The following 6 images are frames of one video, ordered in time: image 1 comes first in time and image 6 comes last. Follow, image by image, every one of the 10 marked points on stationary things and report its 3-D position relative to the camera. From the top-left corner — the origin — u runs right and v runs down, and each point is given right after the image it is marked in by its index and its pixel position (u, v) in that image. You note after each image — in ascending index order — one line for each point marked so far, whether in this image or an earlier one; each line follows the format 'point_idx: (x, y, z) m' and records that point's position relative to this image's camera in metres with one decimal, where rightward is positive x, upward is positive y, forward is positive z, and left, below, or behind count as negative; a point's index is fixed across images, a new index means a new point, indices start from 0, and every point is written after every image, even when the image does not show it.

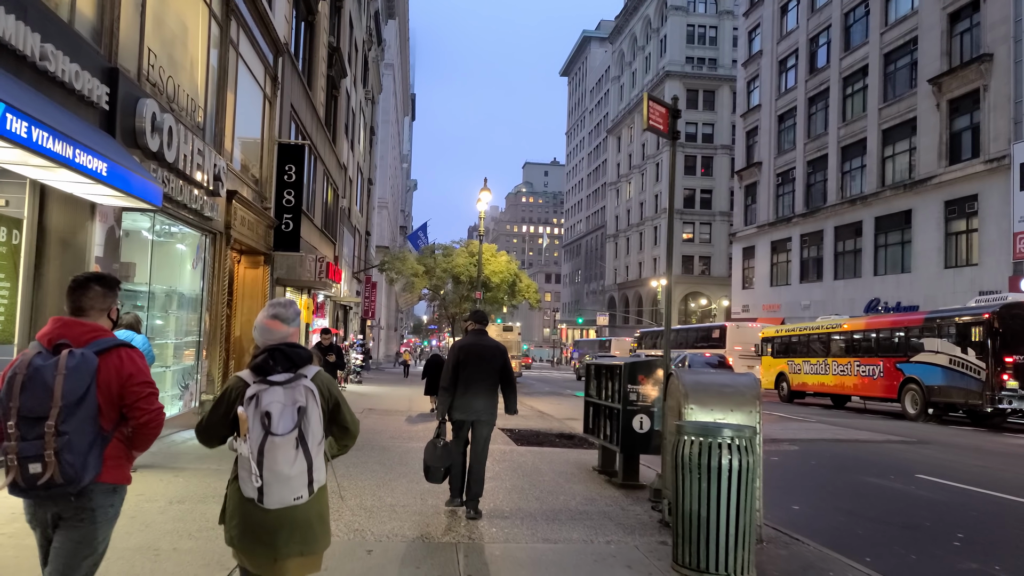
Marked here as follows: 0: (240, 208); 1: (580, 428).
0: (-5.0, +1.5, +12.7) m
1: (+1.5, -3.1, +15.2) m
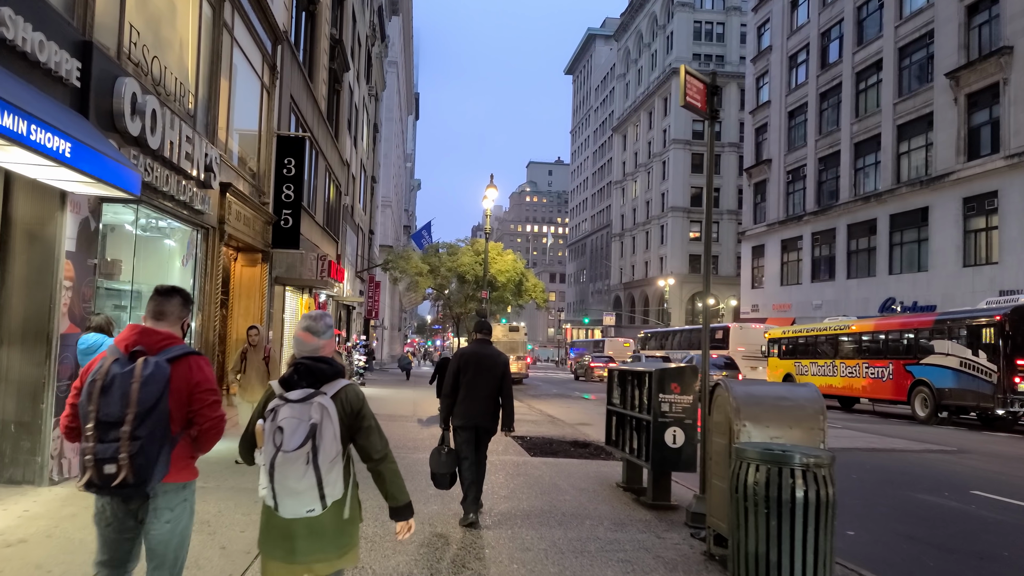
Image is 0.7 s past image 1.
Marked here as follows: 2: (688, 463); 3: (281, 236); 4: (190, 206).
0: (-4.8, +1.5, +11.9) m
1: (+1.7, -3.1, +14.4) m
2: (+1.7, -1.7, +6.8) m
3: (-5.2, +1.2, +15.5) m
4: (-4.5, +1.1, +9.5) m
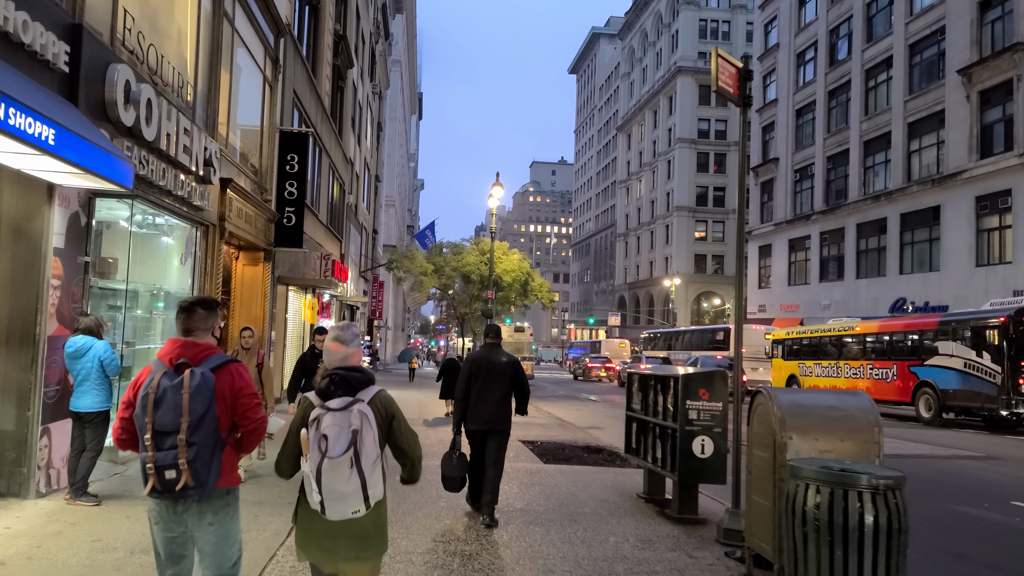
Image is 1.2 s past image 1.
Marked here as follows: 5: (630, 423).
0: (-4.6, +1.5, +11.5) m
1: (+1.9, -3.1, +14.0) m
2: (+1.9, -1.7, +6.3) m
3: (-5.0, +1.2, +15.1) m
4: (-4.3, +1.1, +9.1) m
5: (+1.3, -1.5, +7.8) m
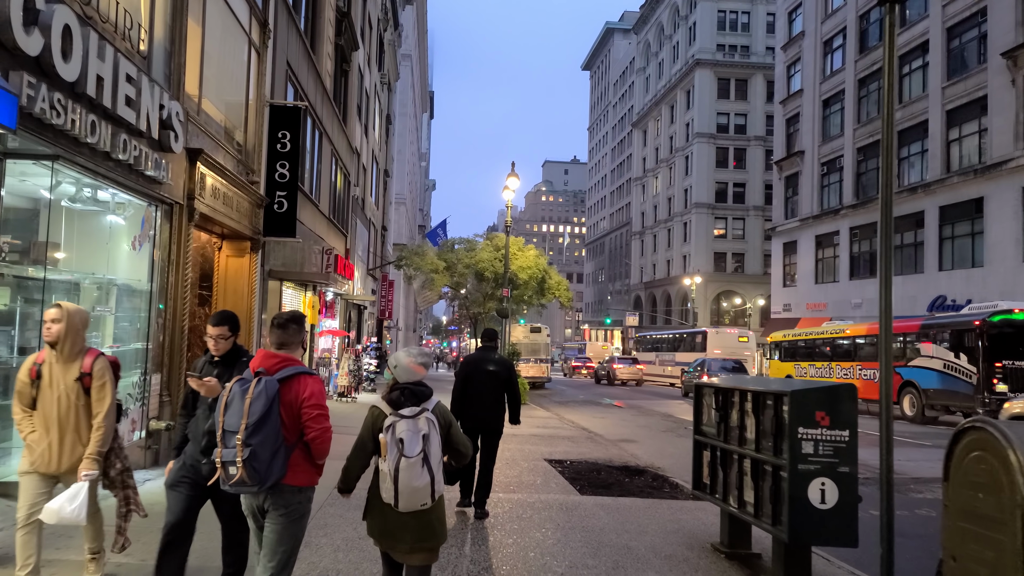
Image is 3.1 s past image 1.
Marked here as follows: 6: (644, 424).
0: (-4.3, +1.6, +9.8) m
1: (+2.3, -2.9, +12.1) m
2: (+2.1, -1.6, +4.5) m
3: (-4.6, +1.3, +13.4) m
4: (-4.0, +1.2, +7.4) m
5: (+1.6, -1.4, +5.9) m
6: (+3.2, -3.4, +17.2) m
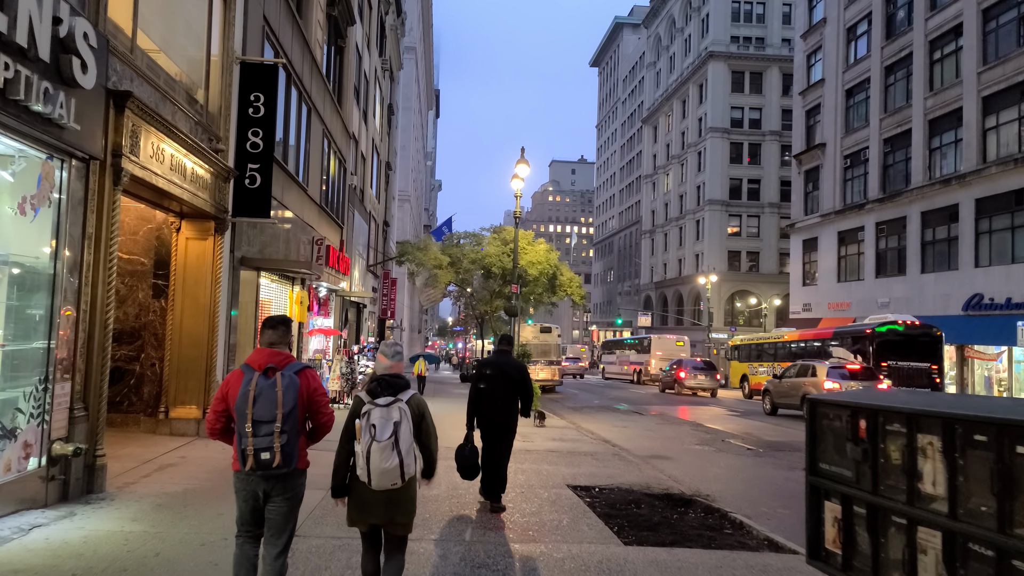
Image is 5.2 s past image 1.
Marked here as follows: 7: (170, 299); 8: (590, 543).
0: (-4.1, +1.8, +7.8) m
1: (+2.5, -2.8, +10.1) m
2: (+2.3, -1.4, +2.4) m
3: (-4.4, +1.5, +11.4) m
4: (-3.8, +1.4, +5.4) m
5: (+1.8, -1.2, +3.9) m
6: (+3.5, -3.2, +15.1) m
7: (-5.2, -0.2, +10.5) m
8: (+0.7, -2.2, +6.0) m
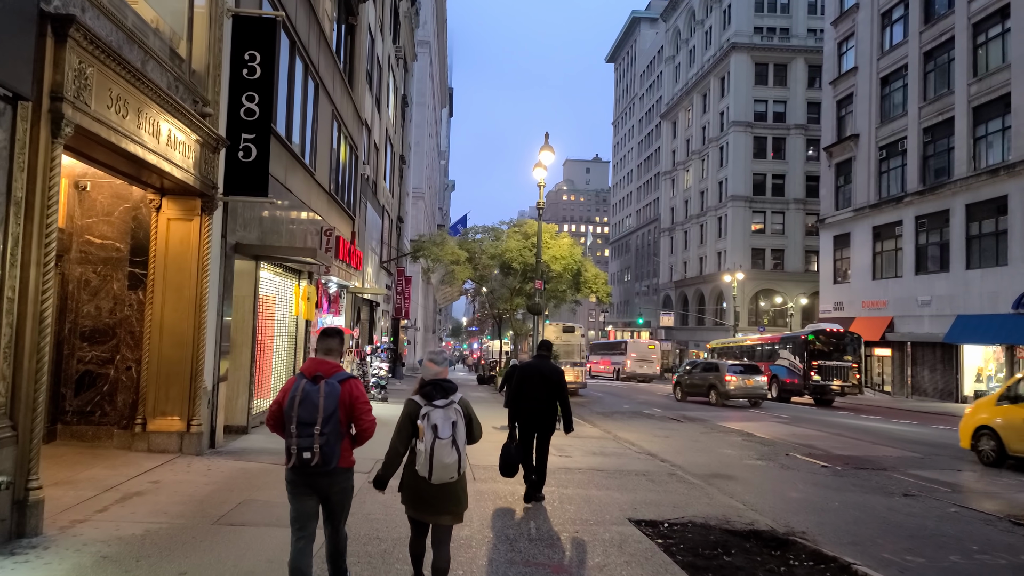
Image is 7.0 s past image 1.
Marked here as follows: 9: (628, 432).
0: (-3.7, +1.9, +6.2) m
1: (+3.0, -2.6, +8.4) m
2: (+2.6, -1.2, +0.7) m
3: (-3.9, +1.6, +9.8) m
4: (-3.4, +1.6, +3.8) m
5: (+2.2, -1.1, +2.2) m
6: (+4.1, -3.1, +13.4) m
7: (-4.7, 0.0, +8.9) m
8: (+1.1, -2.0, +4.3) m
9: (+2.7, -3.3, +15.9) m
